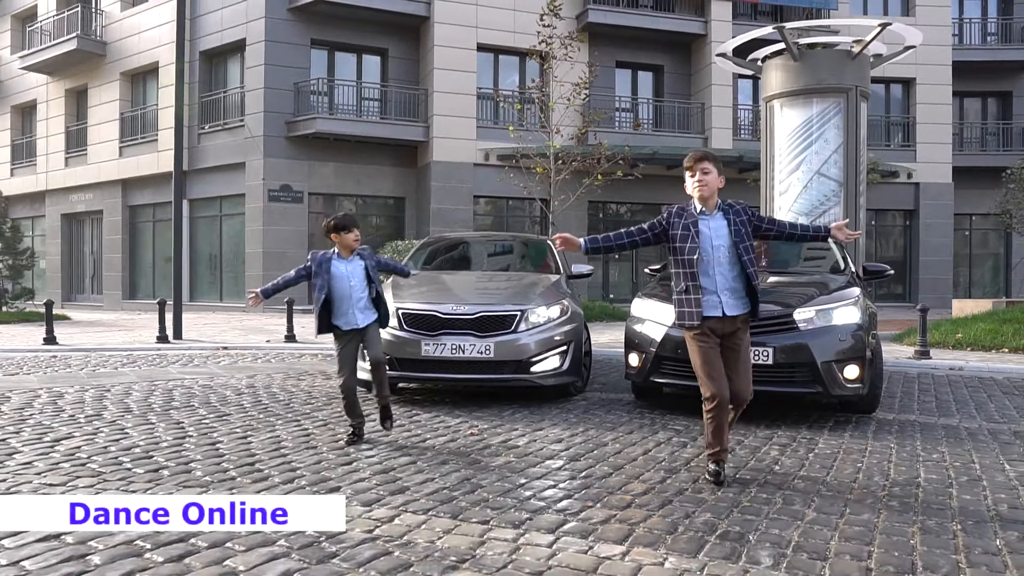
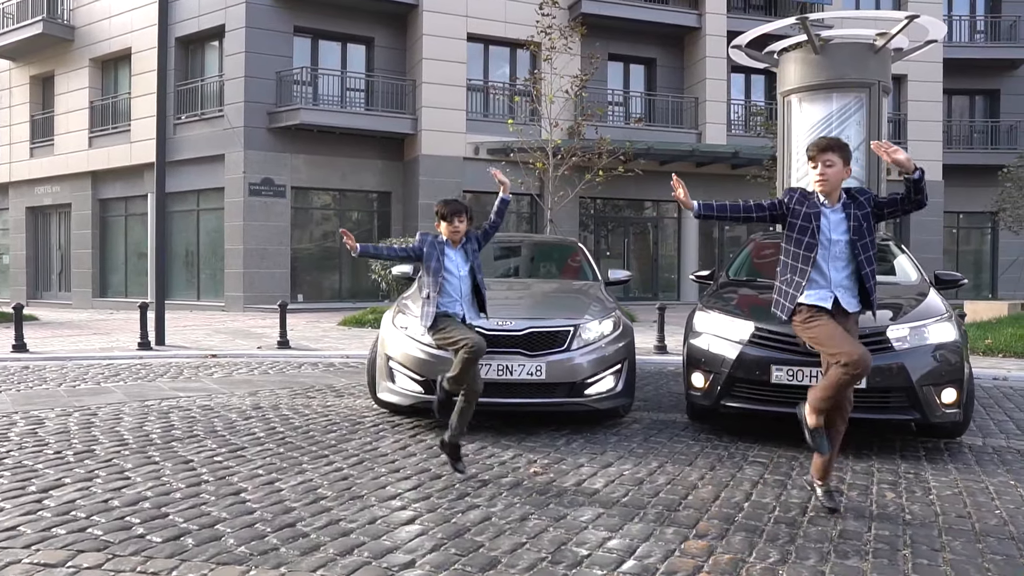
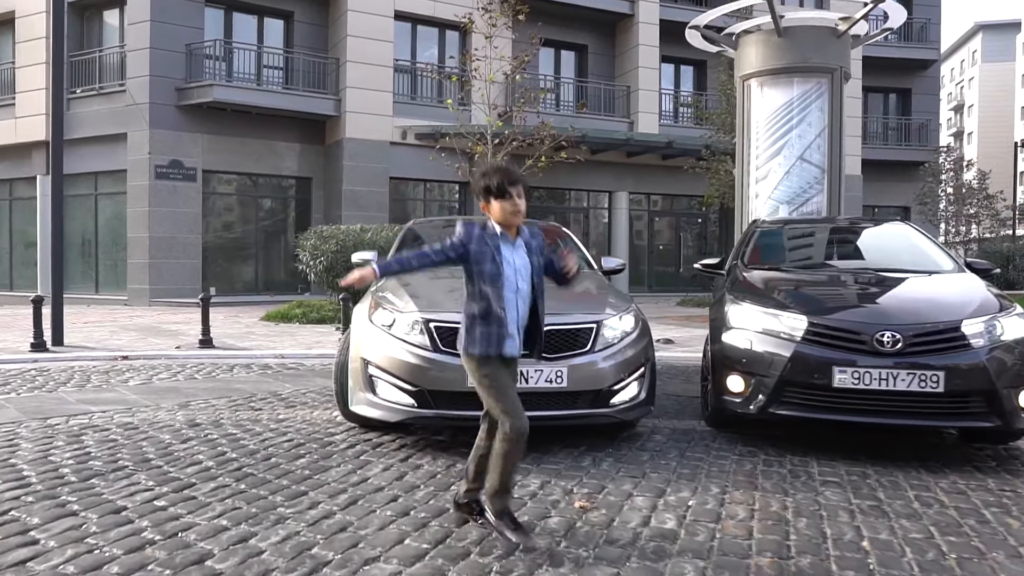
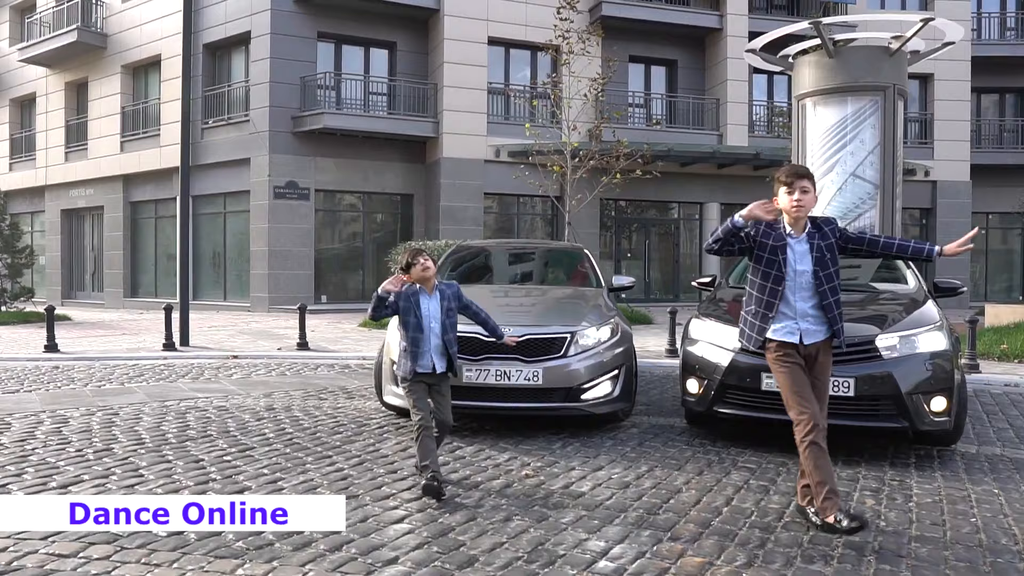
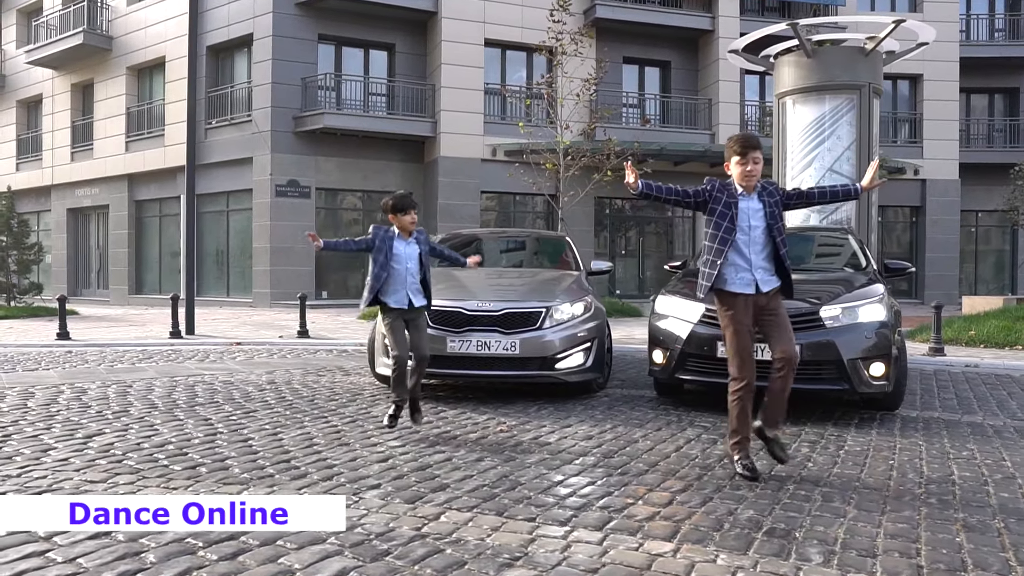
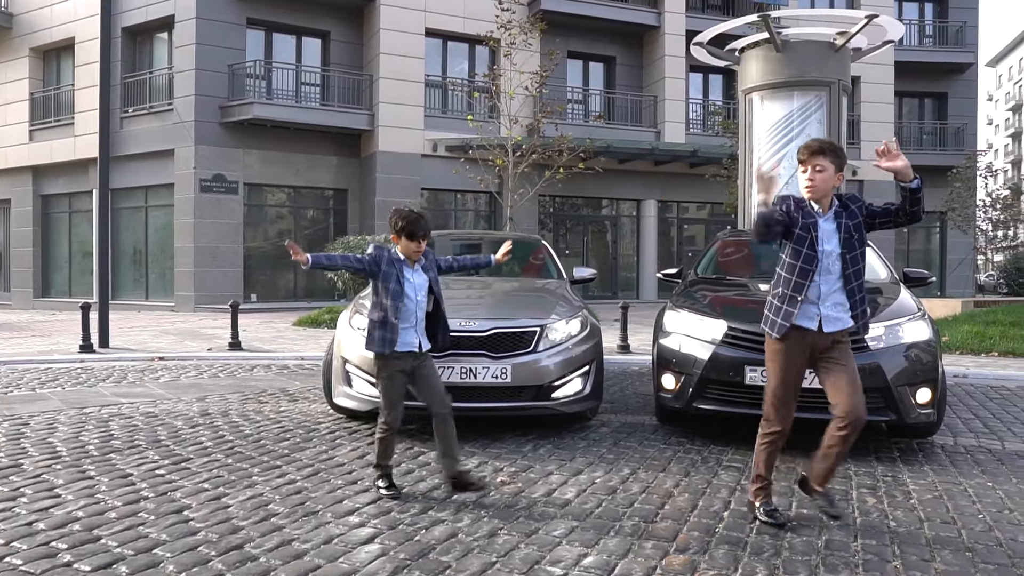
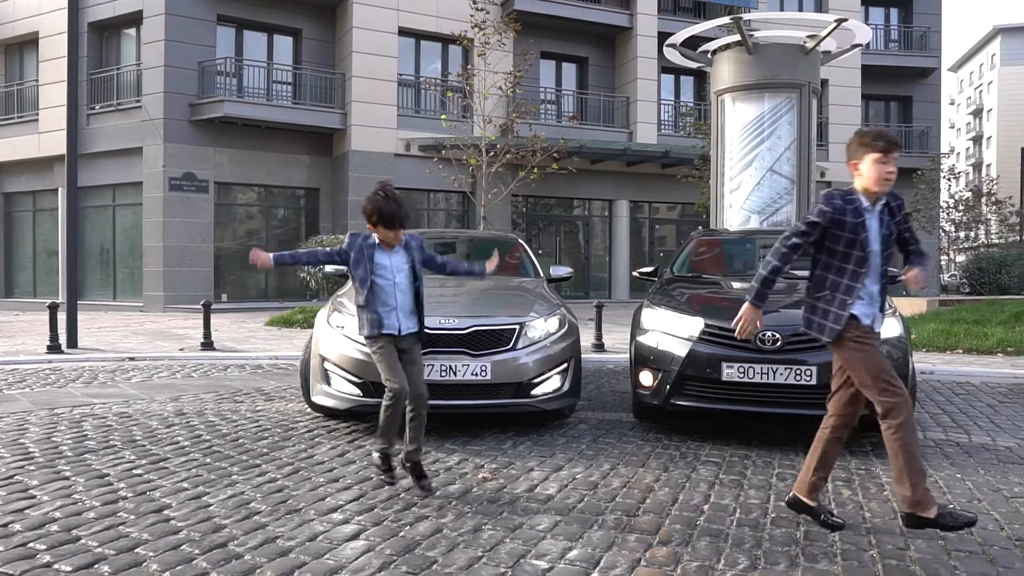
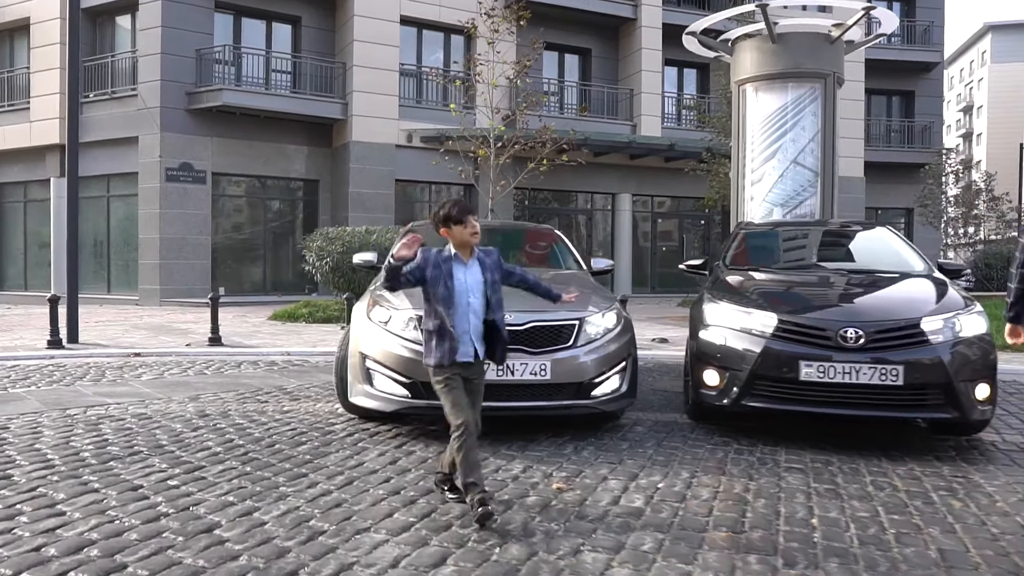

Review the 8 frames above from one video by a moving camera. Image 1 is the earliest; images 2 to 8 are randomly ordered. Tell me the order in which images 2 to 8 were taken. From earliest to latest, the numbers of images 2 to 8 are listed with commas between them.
5, 4, 2, 6, 7, 8, 3
